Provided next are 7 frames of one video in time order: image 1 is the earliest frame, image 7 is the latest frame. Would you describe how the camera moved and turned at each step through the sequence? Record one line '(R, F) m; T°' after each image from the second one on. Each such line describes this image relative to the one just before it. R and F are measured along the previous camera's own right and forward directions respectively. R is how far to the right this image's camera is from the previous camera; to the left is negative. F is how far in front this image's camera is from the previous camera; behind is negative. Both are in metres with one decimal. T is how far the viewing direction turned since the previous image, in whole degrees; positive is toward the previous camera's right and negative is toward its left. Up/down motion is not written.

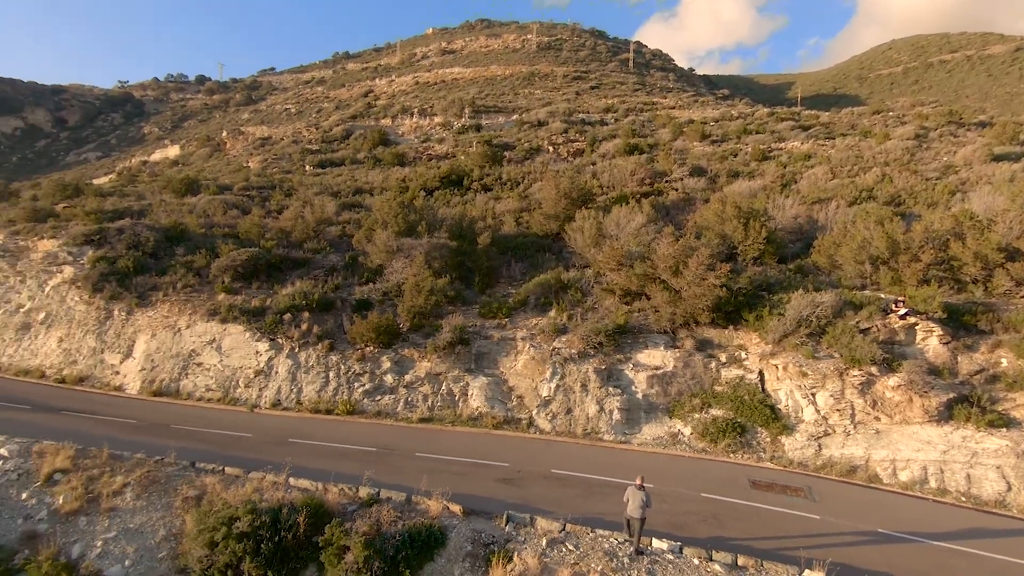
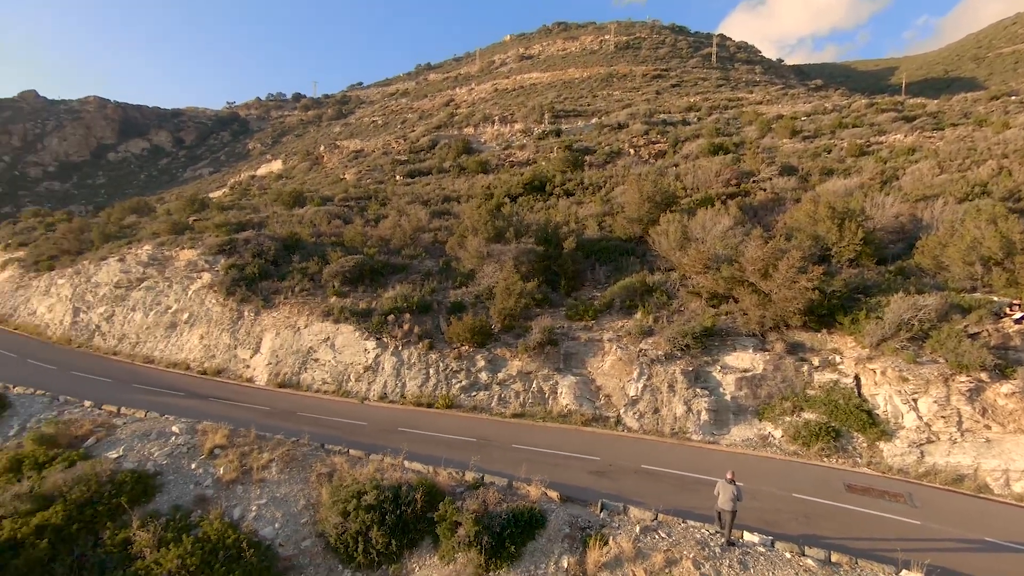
(-0.2, -0.5) m; -8°
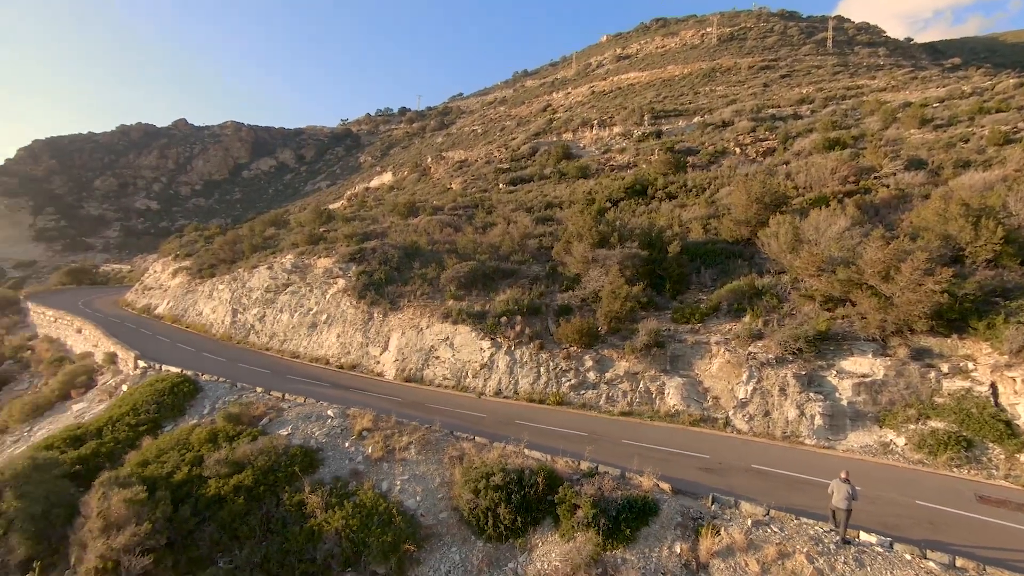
(-0.2, -0.7) m; -10°
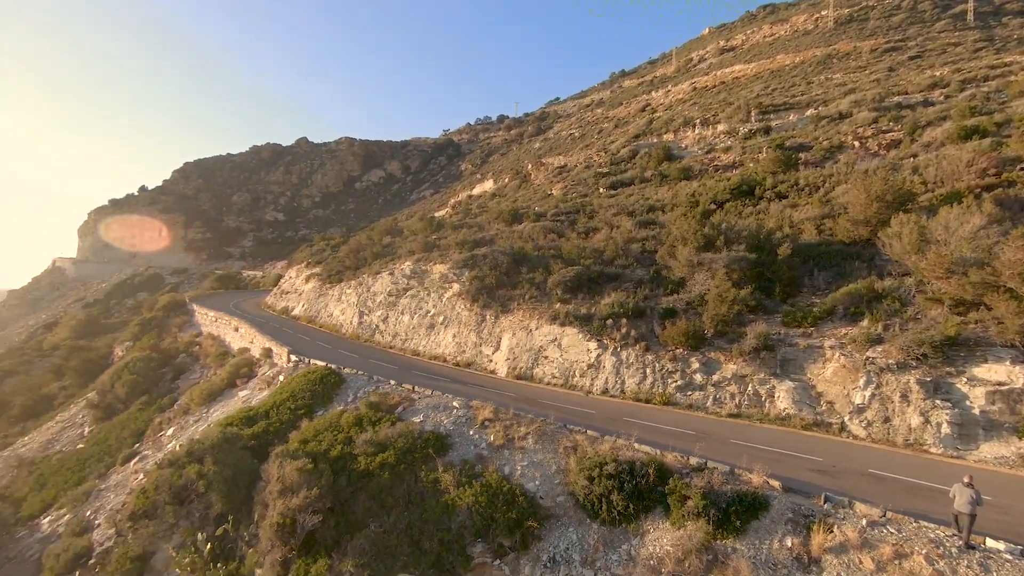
(-0.2, -0.7) m; -10°
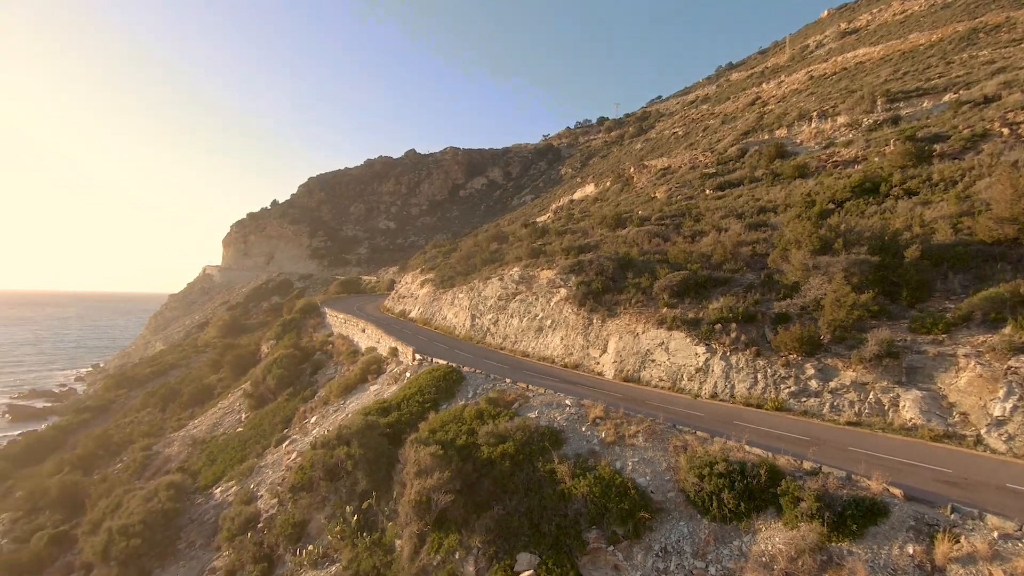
(-0.2, -0.7) m; -10°
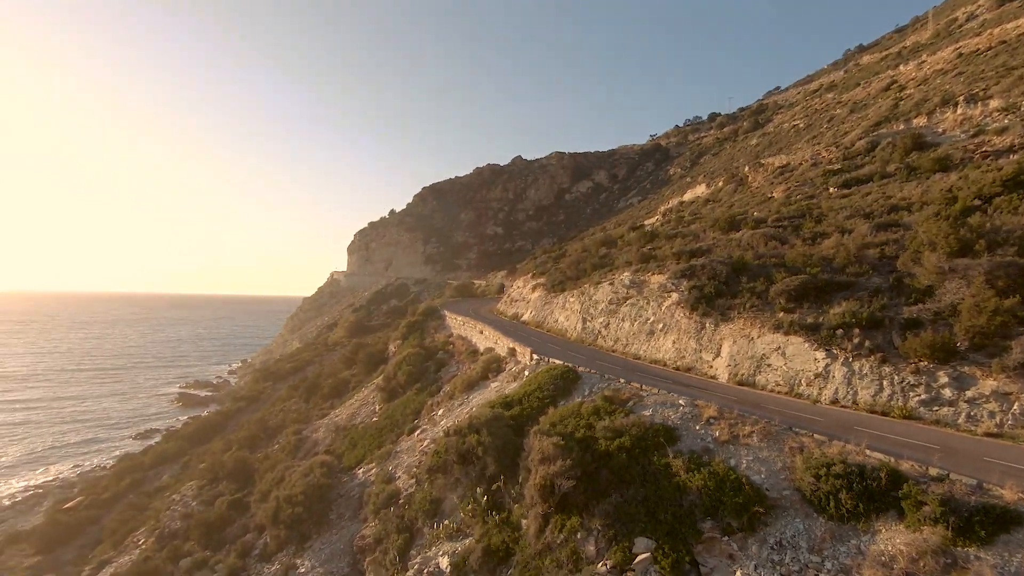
(-0.2, -1.0) m; -11°
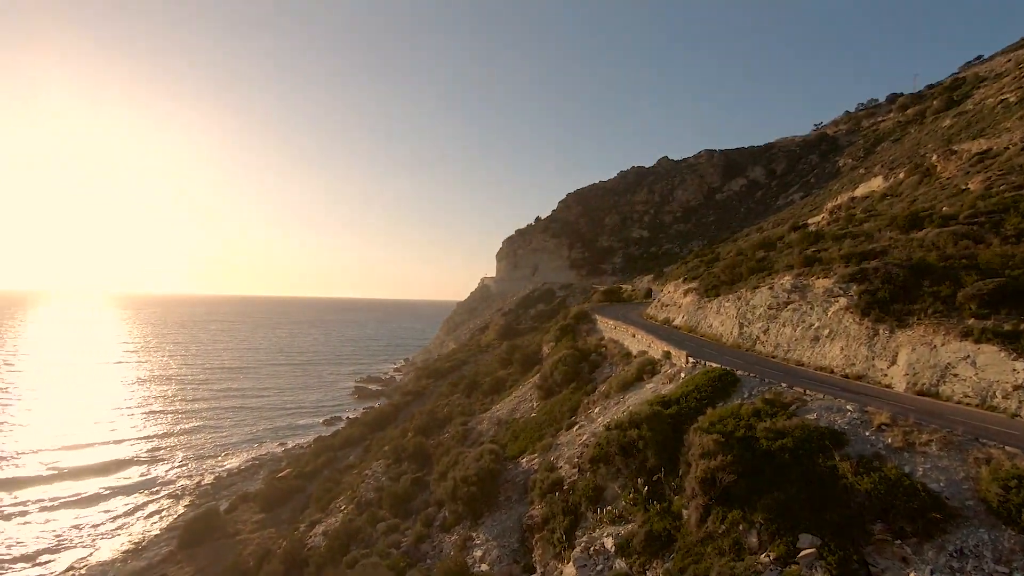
(-0.3, -1.3) m; -15°
